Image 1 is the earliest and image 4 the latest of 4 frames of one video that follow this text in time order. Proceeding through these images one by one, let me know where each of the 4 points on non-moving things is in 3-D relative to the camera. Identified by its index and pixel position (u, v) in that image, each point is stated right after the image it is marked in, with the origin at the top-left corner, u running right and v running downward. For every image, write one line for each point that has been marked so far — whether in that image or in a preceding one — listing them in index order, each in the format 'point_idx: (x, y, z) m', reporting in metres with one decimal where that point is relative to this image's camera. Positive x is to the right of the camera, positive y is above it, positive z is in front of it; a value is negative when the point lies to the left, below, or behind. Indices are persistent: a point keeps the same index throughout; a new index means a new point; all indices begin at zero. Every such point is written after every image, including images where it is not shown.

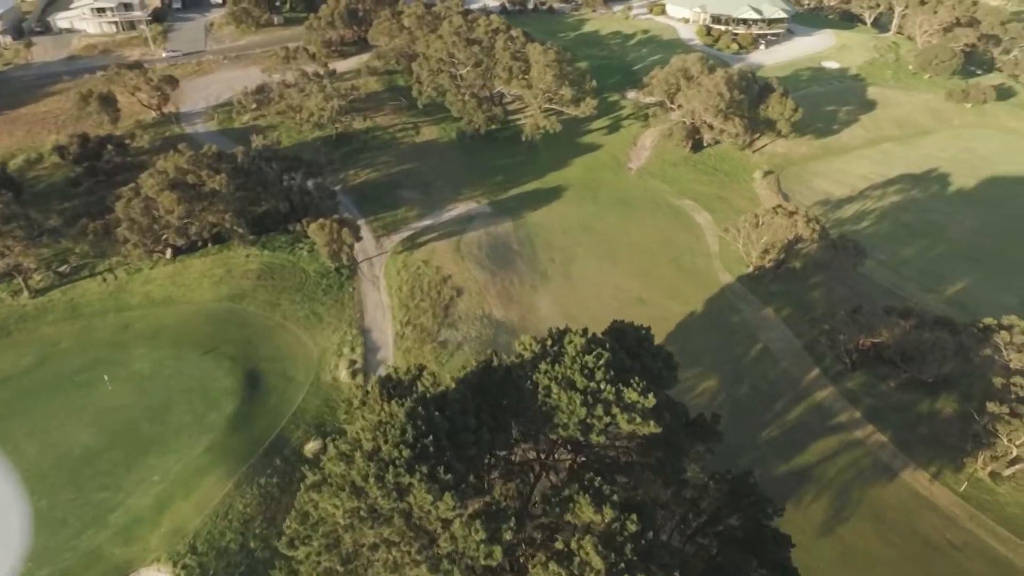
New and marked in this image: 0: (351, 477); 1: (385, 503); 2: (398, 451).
0: (-5.1, -6.0, +19.9) m
1: (-3.9, -6.6, +19.3) m
2: (-3.6, -5.3, +20.0) m
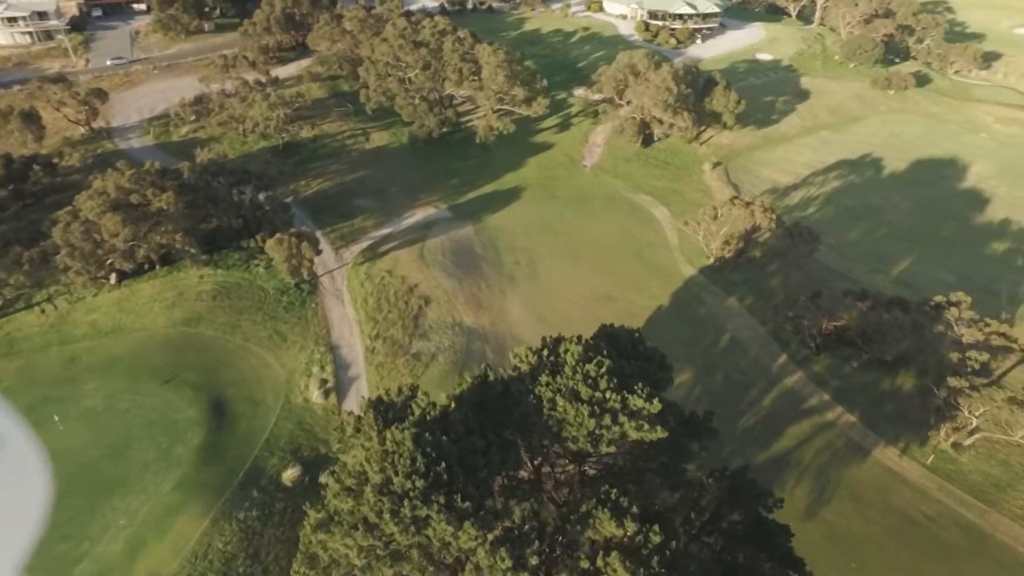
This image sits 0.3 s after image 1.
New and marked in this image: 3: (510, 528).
0: (-4.5, -6.8, +18.9) m
1: (-3.2, -7.3, +18.4) m
2: (-3.0, -5.9, +19.1) m
3: (-0.1, -7.3, +19.0) m
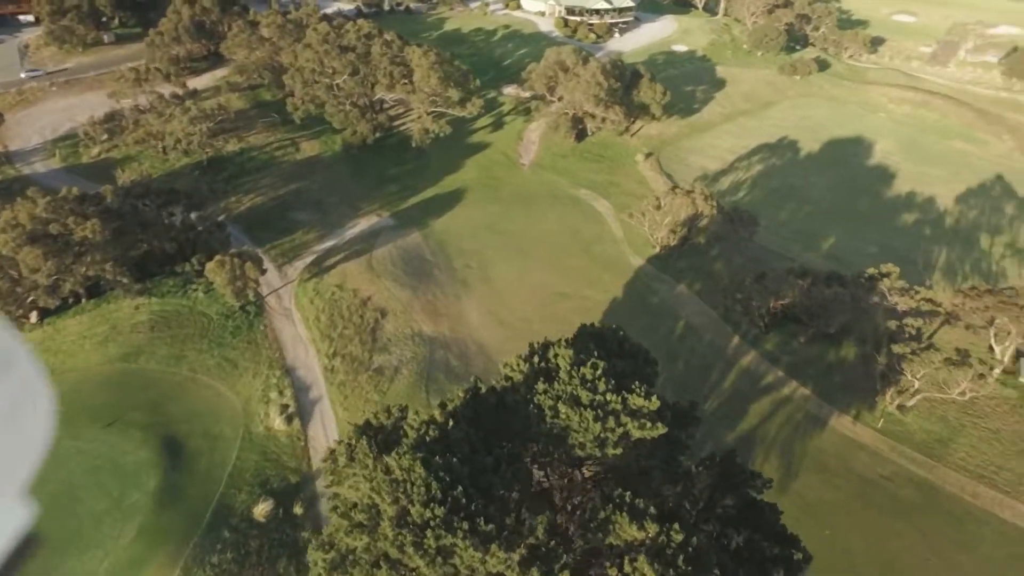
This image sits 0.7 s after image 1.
0: (-3.7, -7.4, +18.0) m
1: (-2.4, -7.9, +17.7) m
2: (-2.4, -6.5, +18.4) m
3: (+0.7, -7.6, +18.6) m
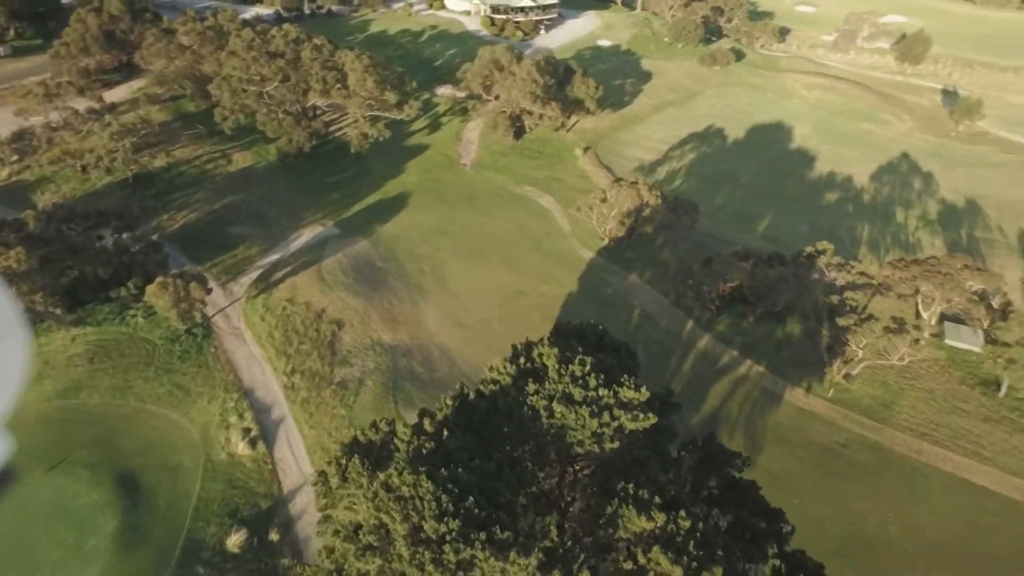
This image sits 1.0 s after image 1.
0: (-3.2, -7.8, +17.6) m
1: (-1.8, -8.2, +17.4) m
2: (-2.0, -6.8, +18.0) m
3: (+1.2, -7.7, +18.6) m
